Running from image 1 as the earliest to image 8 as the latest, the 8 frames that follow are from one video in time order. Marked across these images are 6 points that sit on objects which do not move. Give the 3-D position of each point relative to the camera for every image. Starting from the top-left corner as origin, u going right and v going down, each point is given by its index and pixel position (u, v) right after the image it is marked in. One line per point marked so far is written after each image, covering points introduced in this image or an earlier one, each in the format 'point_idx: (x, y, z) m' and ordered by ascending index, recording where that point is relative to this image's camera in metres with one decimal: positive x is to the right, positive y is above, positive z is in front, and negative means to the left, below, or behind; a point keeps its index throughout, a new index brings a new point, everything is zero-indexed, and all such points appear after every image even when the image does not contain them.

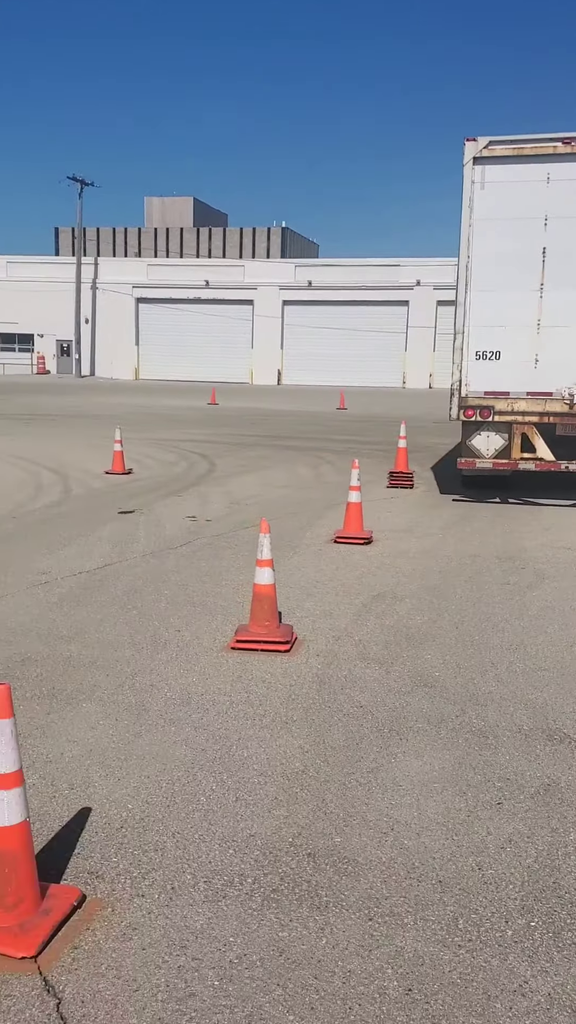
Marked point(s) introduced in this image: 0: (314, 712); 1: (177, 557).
0: (+0.1, -1.0, +4.9) m
1: (-1.1, -0.4, +8.7) m
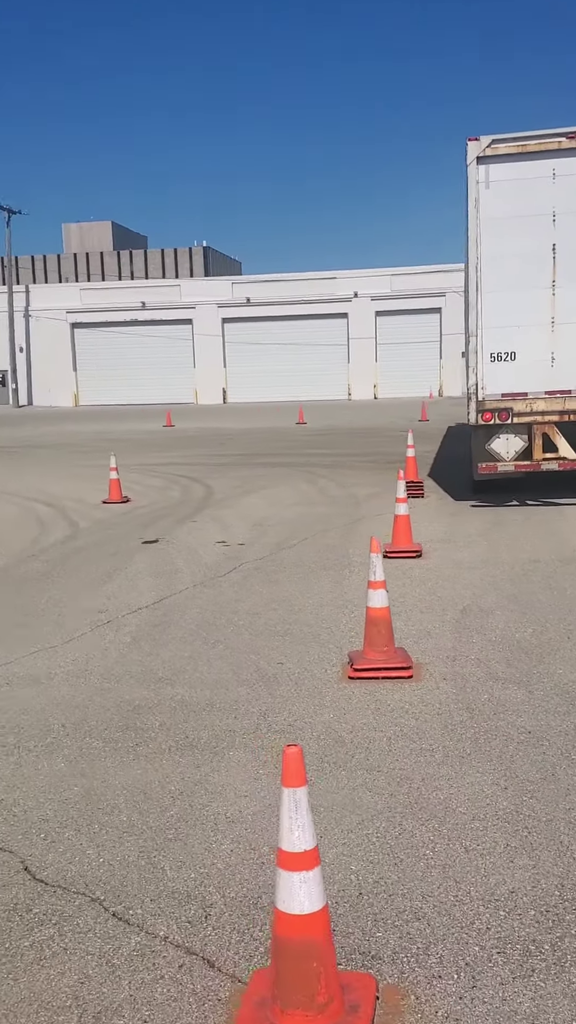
0: (+0.9, -1.0, +4.5) m
1: (-0.5, -0.6, +8.3) m
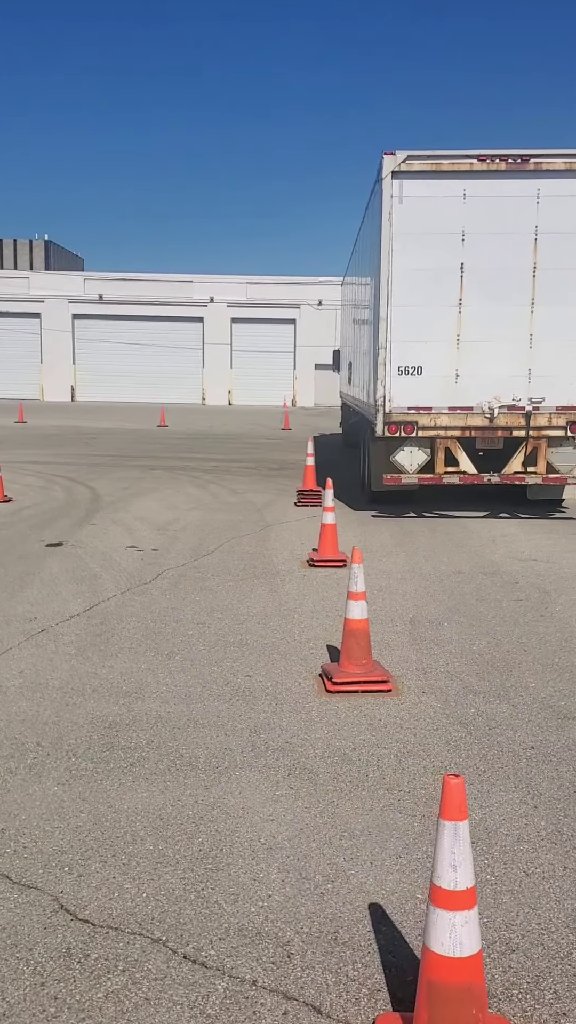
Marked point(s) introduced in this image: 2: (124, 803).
0: (+0.9, -1.1, +4.5) m
1: (-1.1, -0.7, +8.0) m
2: (-0.7, -1.2, +4.0) m
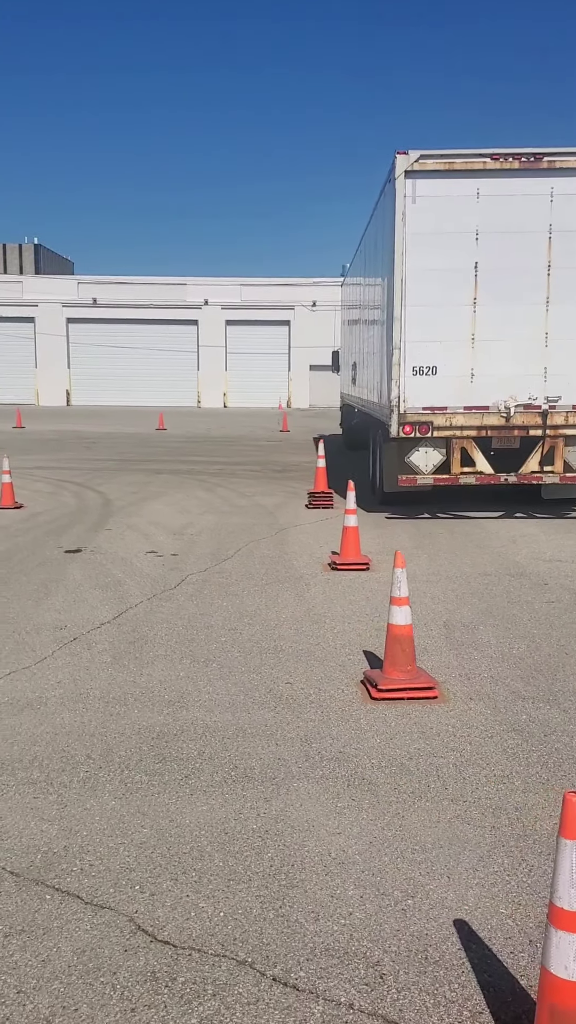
0: (+1.2, -1.1, +4.4) m
1: (-0.9, -0.7, +7.9) m
2: (-0.4, -1.2, +3.9) m
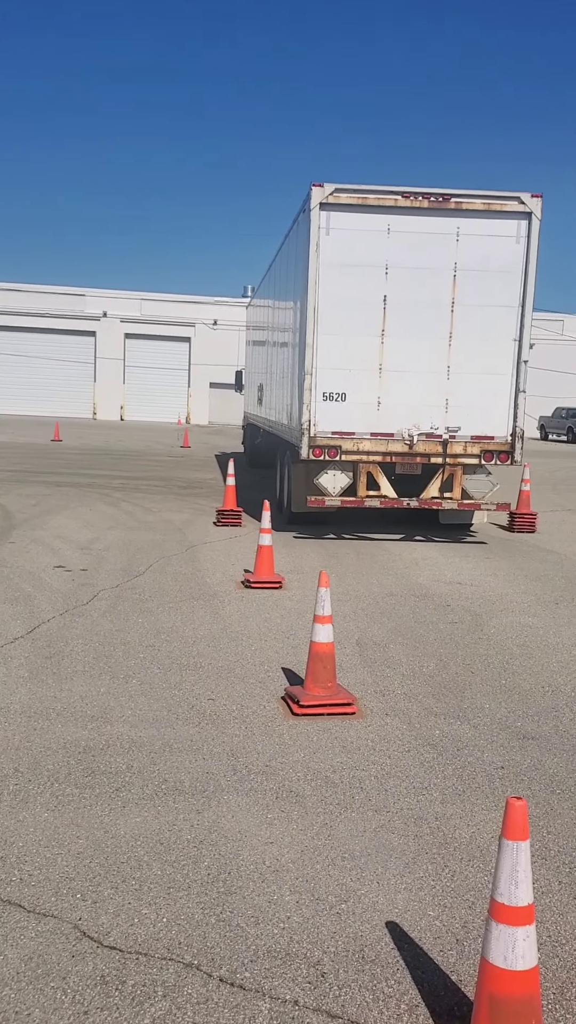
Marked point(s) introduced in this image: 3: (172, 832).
0: (+0.9, -1.3, +4.6) m
1: (-1.5, -0.8, +7.9) m
2: (-0.7, -1.3, +4.0) m
3: (-0.5, -1.3, +4.0) m
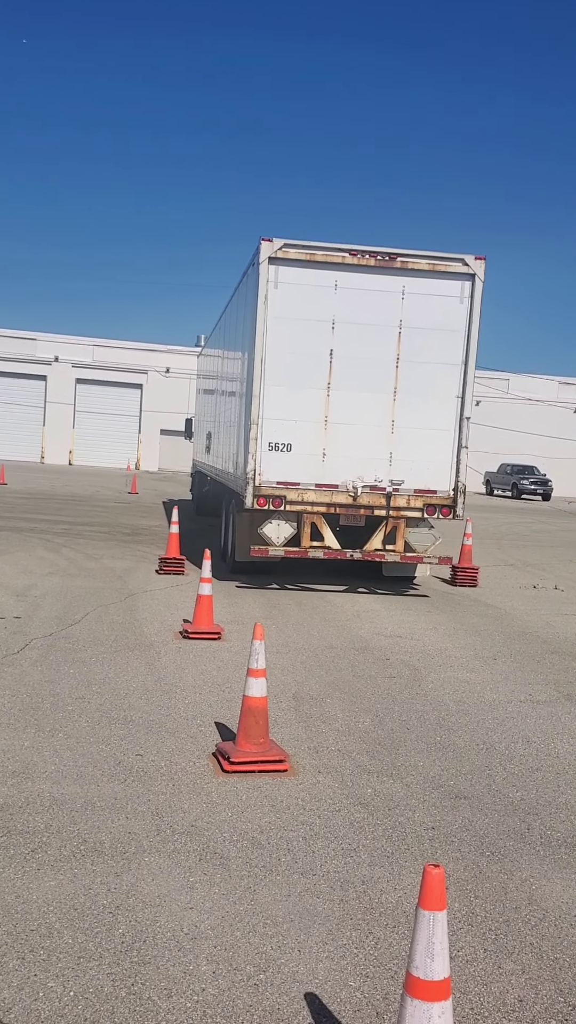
0: (+0.5, -1.5, +4.5) m
1: (-2.0, -1.2, +7.7) m
2: (-1.0, -1.5, +3.8) m
3: (-0.8, -1.5, +3.8) m
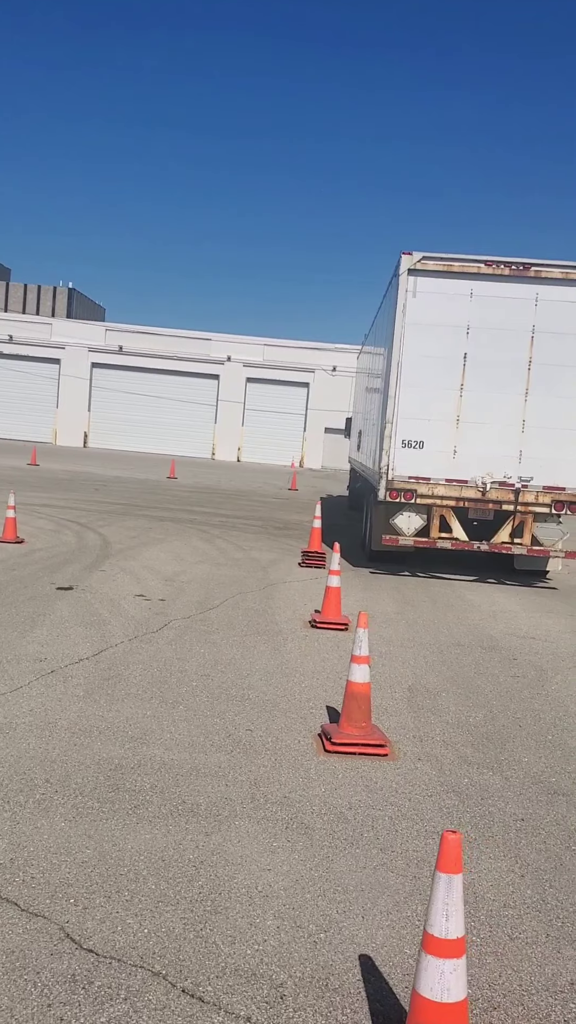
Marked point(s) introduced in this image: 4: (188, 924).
0: (+0.9, -1.5, +4.6) m
1: (-1.1, -1.1, +8.2) m
2: (-0.7, -1.4, +4.2) m
3: (-0.5, -1.4, +4.1) m
4: (-0.4, -1.4, +3.5) m
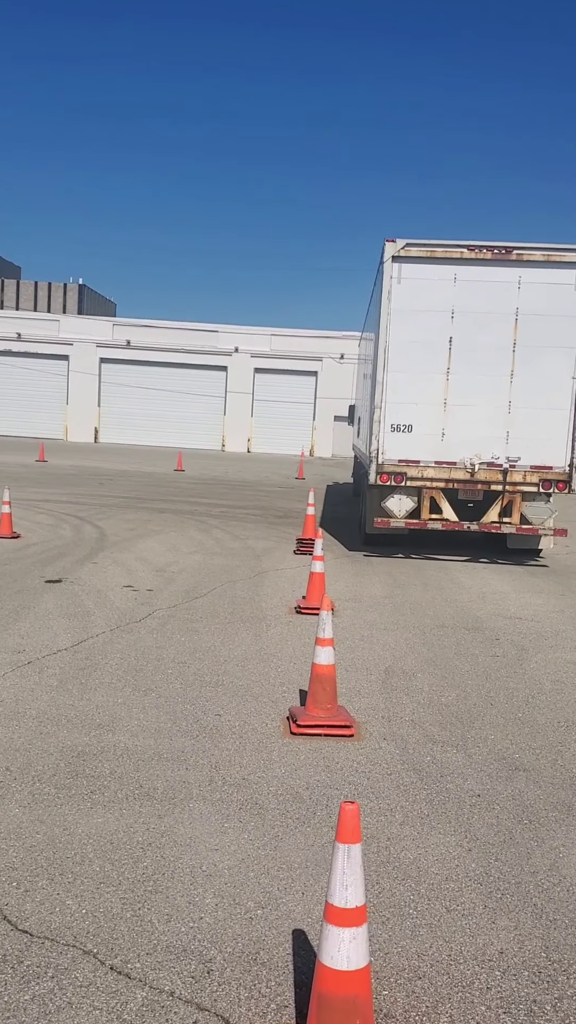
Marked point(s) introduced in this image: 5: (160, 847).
0: (+0.7, -1.4, +4.6) m
1: (-1.2, -1.0, +8.2) m
2: (-0.9, -1.3, +4.2) m
3: (-0.7, -1.3, +4.2) m
4: (-0.6, -1.4, +3.5) m
5: (-0.5, -1.4, +4.0) m
